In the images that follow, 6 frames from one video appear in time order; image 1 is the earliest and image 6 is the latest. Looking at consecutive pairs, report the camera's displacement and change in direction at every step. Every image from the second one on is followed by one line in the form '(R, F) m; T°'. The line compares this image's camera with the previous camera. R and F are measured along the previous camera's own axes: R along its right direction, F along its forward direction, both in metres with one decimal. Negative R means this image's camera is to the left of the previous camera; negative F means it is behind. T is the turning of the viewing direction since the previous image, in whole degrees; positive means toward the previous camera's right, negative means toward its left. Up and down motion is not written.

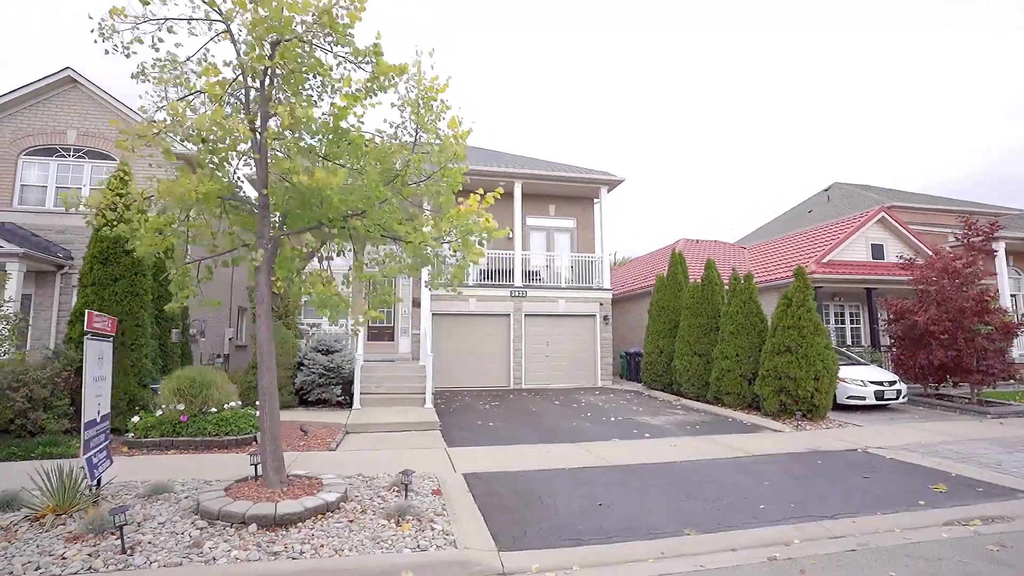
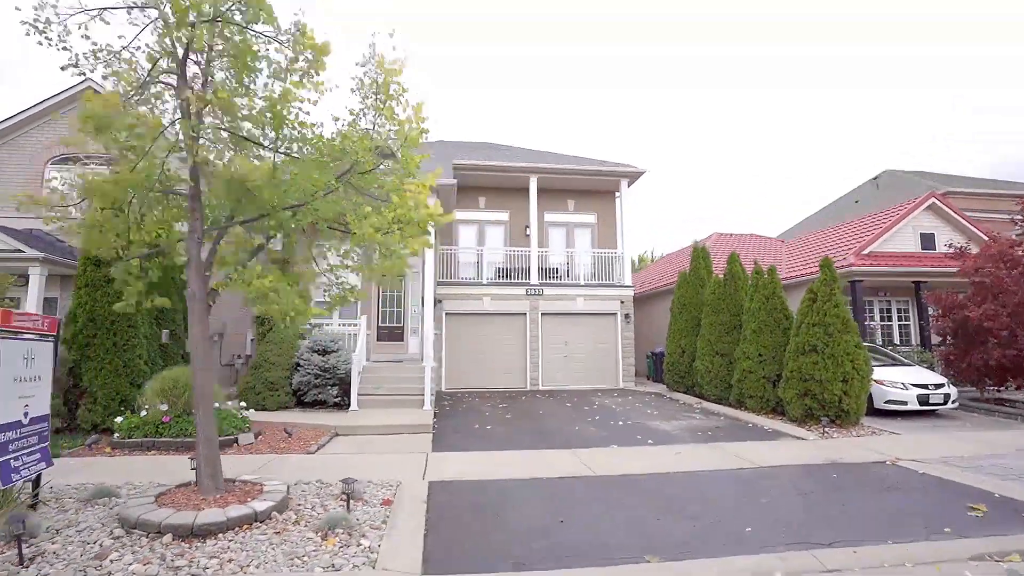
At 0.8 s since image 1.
(+0.8, +0.5) m; -5°
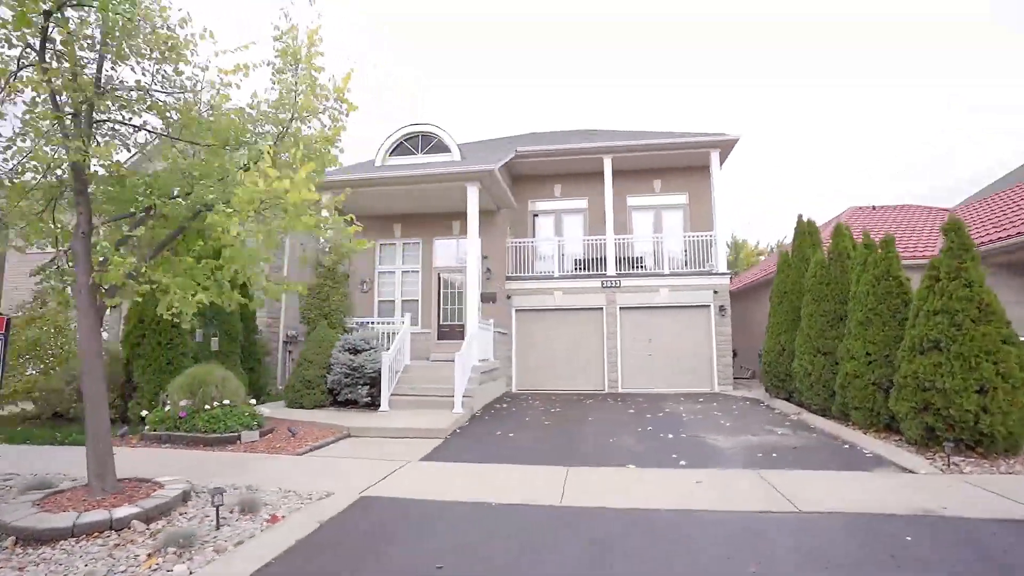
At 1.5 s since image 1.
(+1.8, +1.2) m; -16°
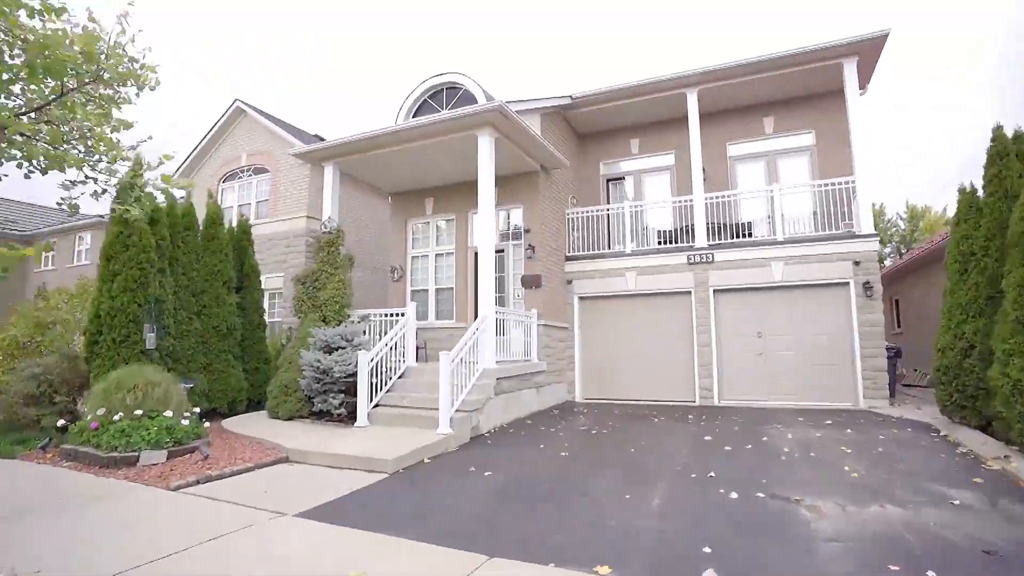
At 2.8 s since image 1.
(+1.7, +2.7) m; -16°
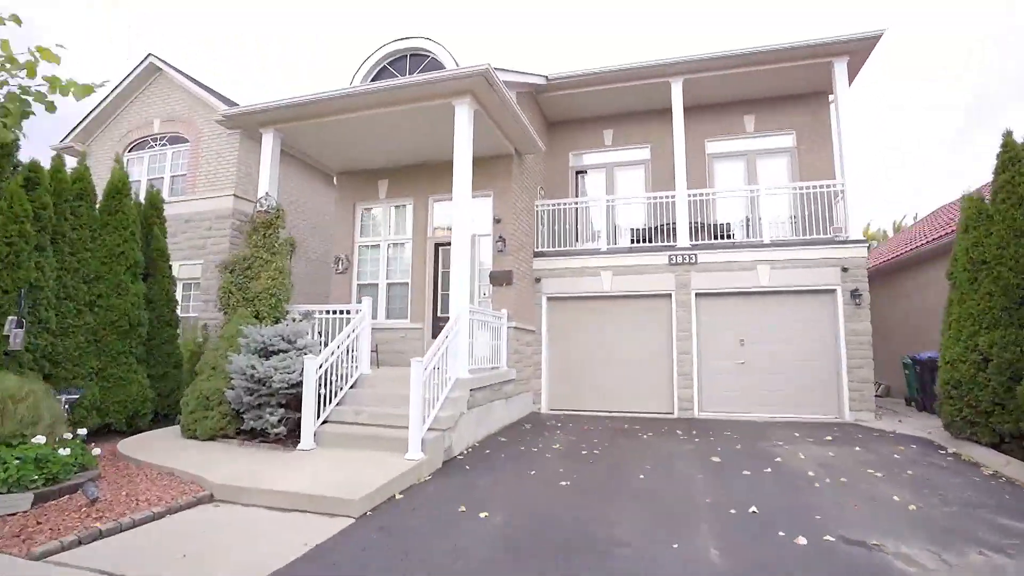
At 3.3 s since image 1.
(-0.6, +1.1) m; +8°
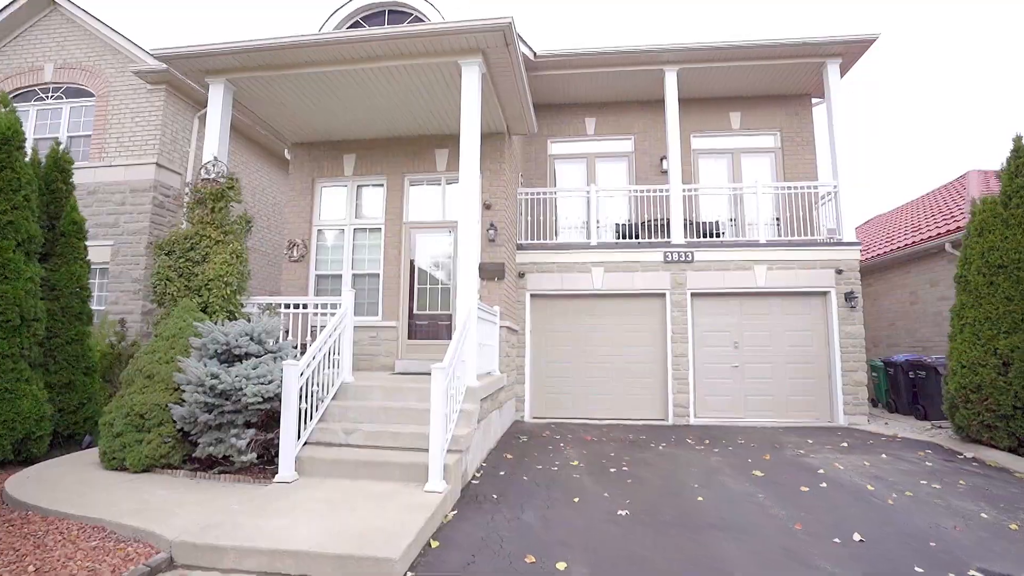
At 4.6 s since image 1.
(-1.1, +1.0) m; +9°
